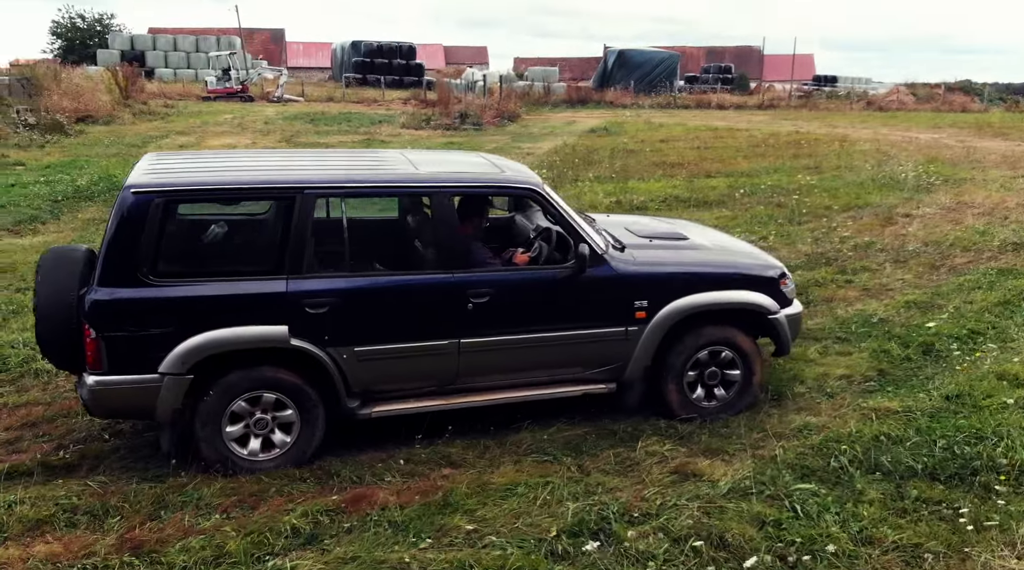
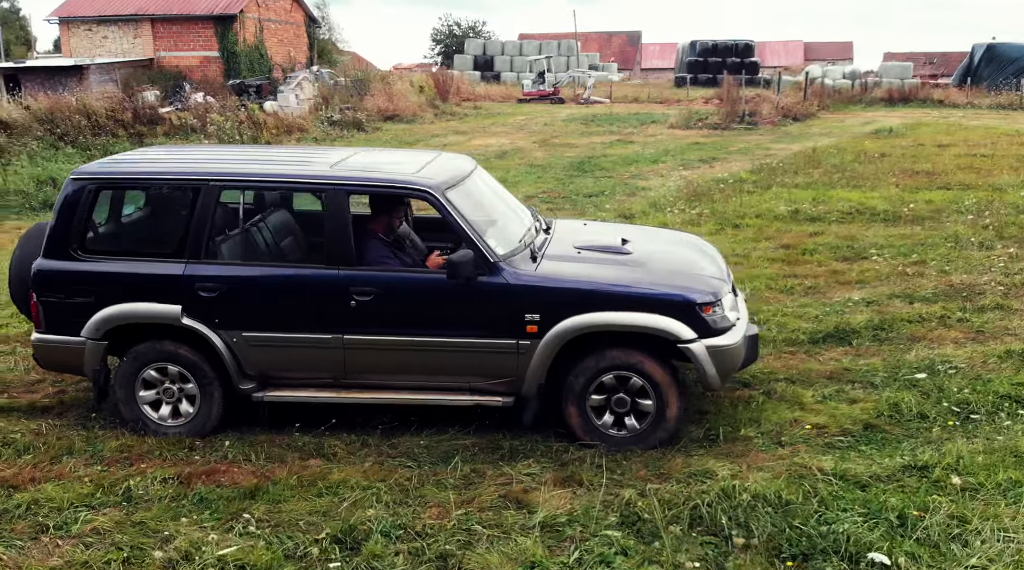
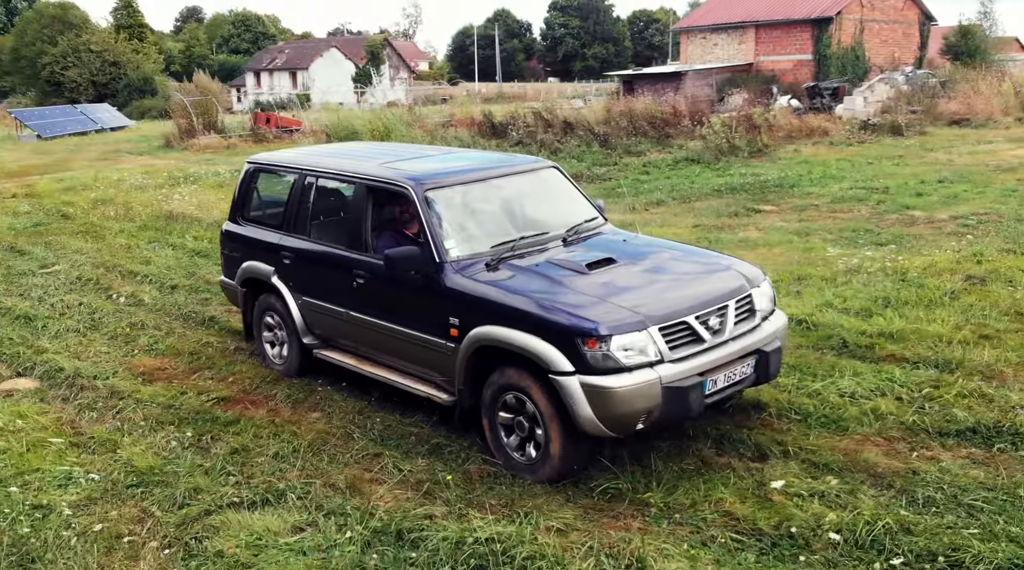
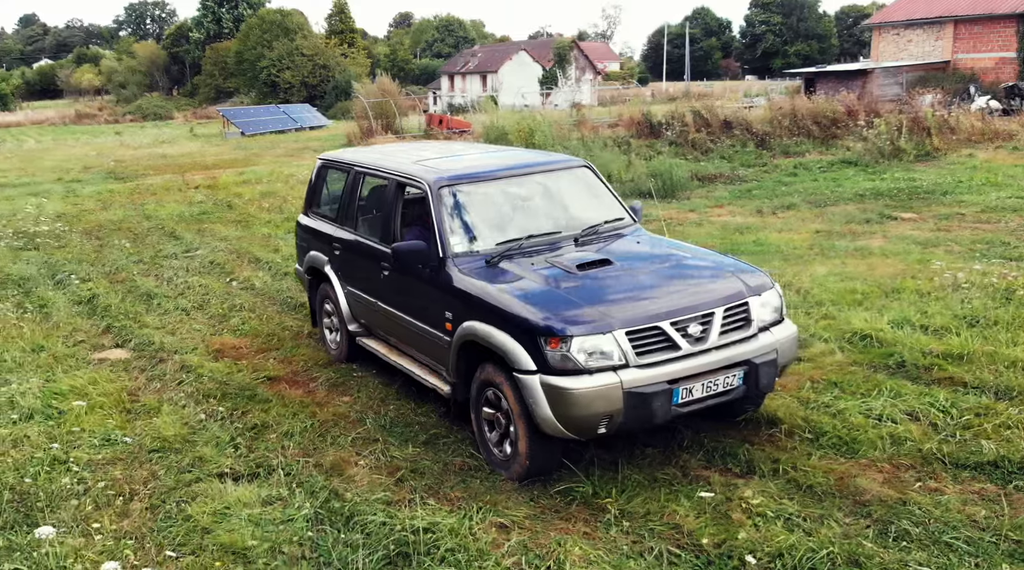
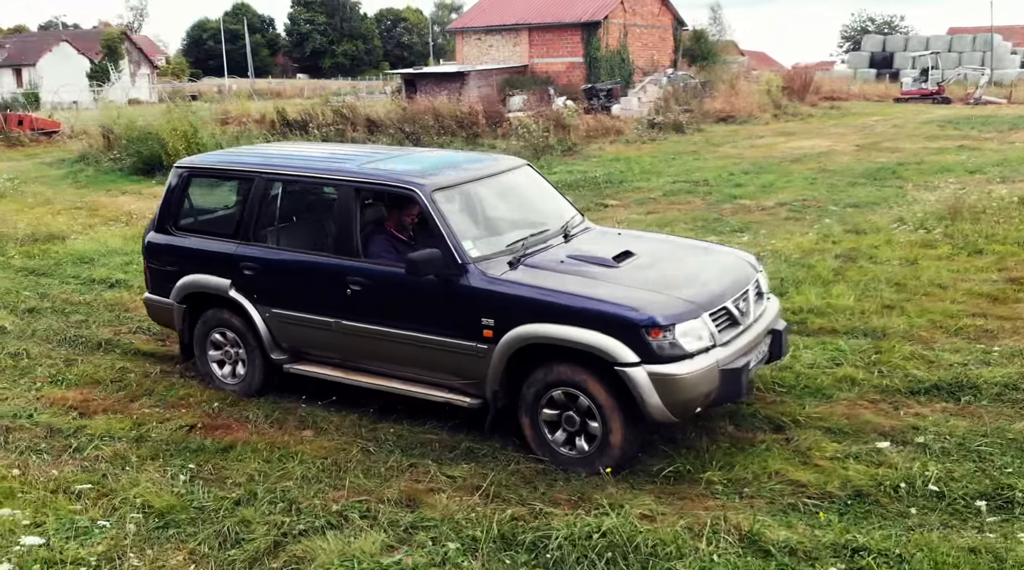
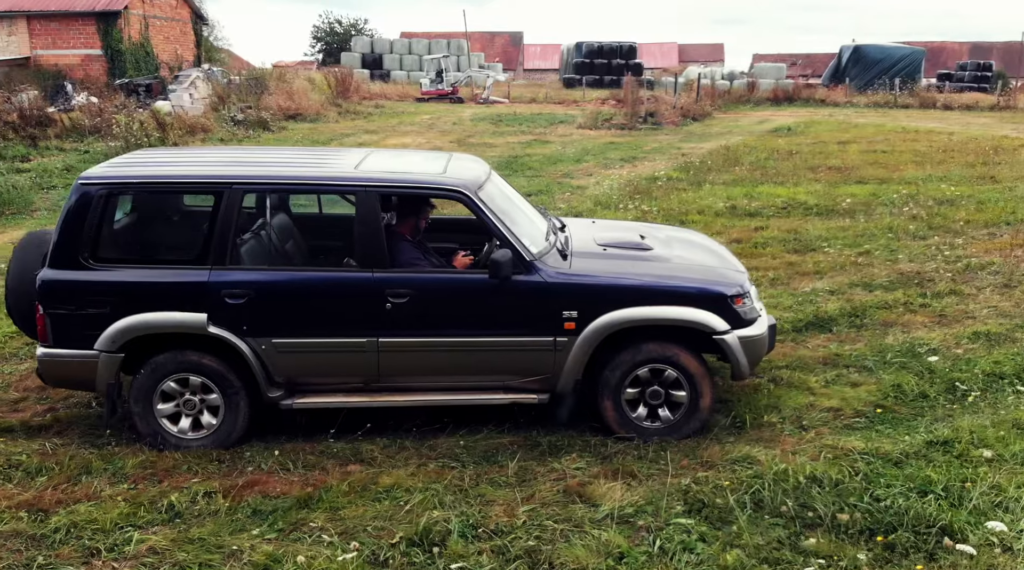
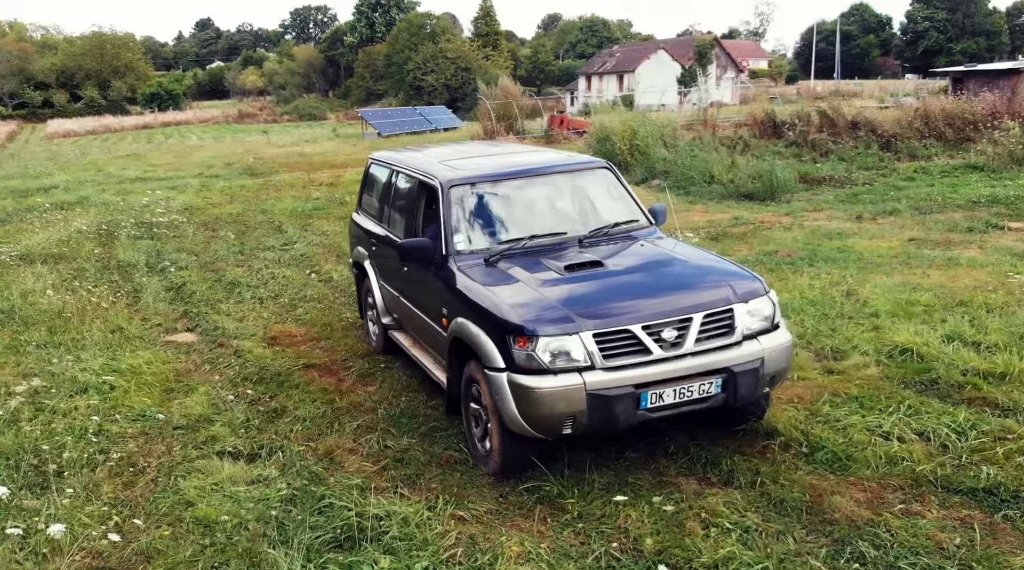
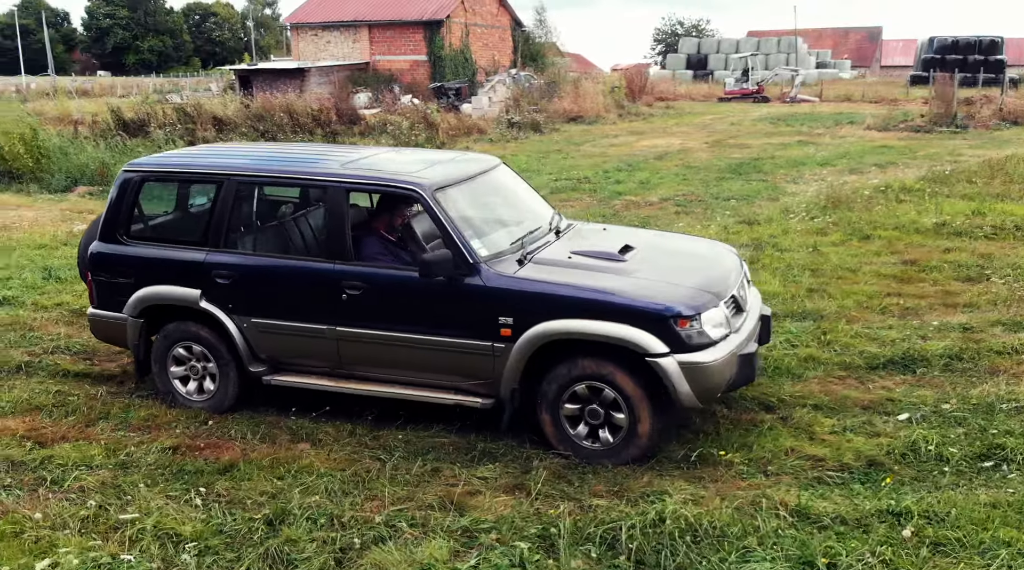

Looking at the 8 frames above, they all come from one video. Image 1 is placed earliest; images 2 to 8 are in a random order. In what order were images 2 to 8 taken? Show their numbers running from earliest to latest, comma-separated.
6, 2, 8, 5, 3, 4, 7
